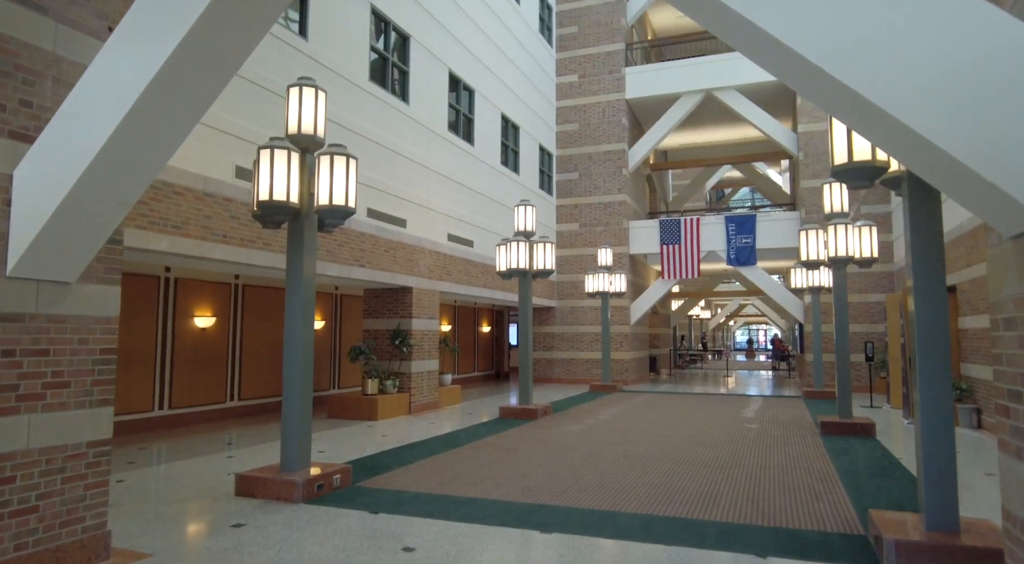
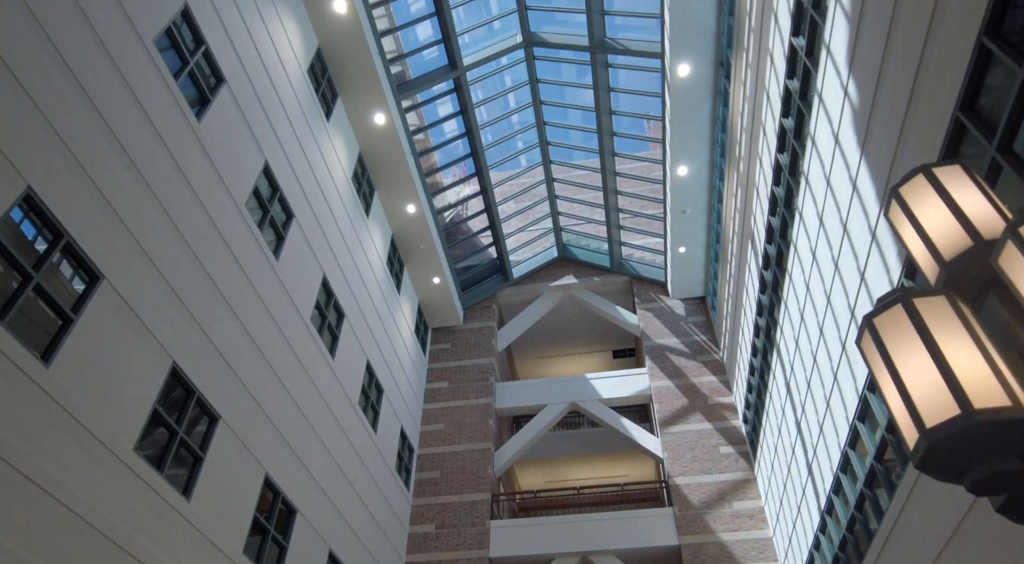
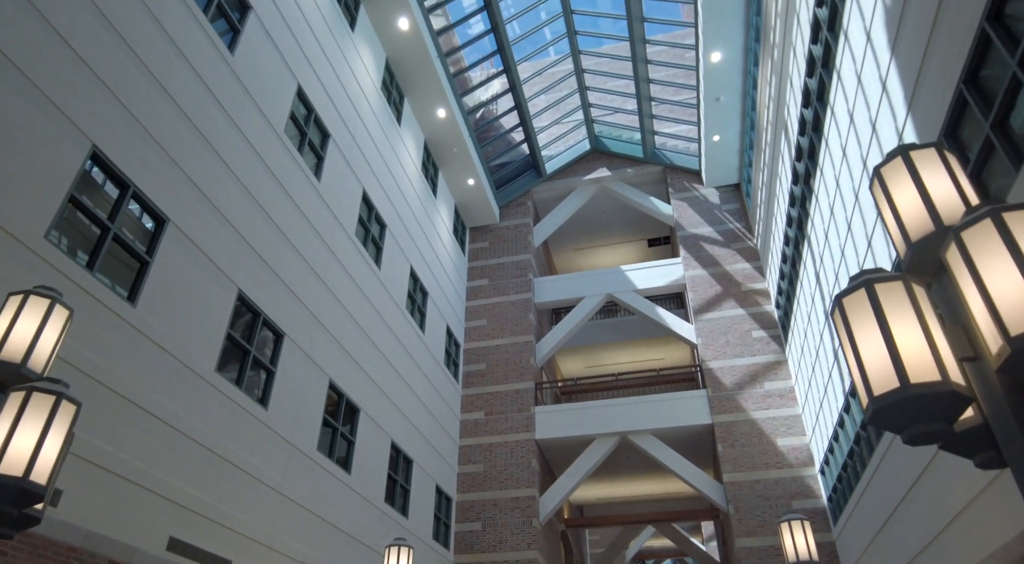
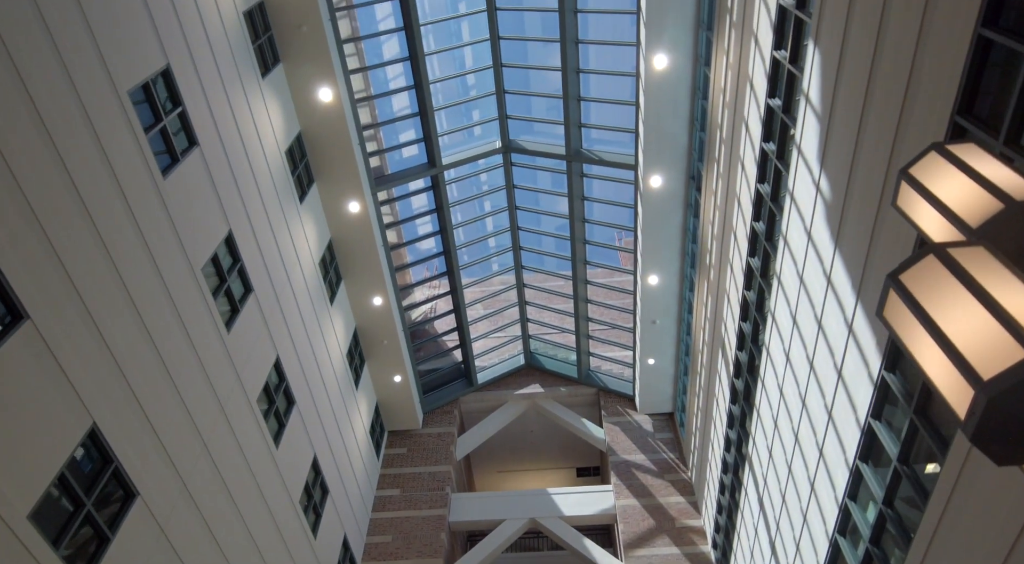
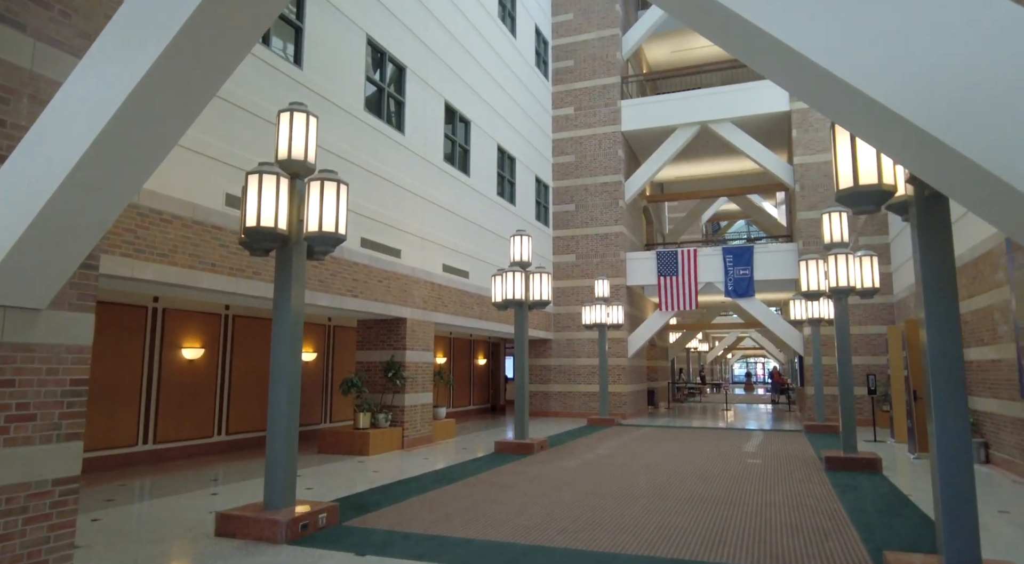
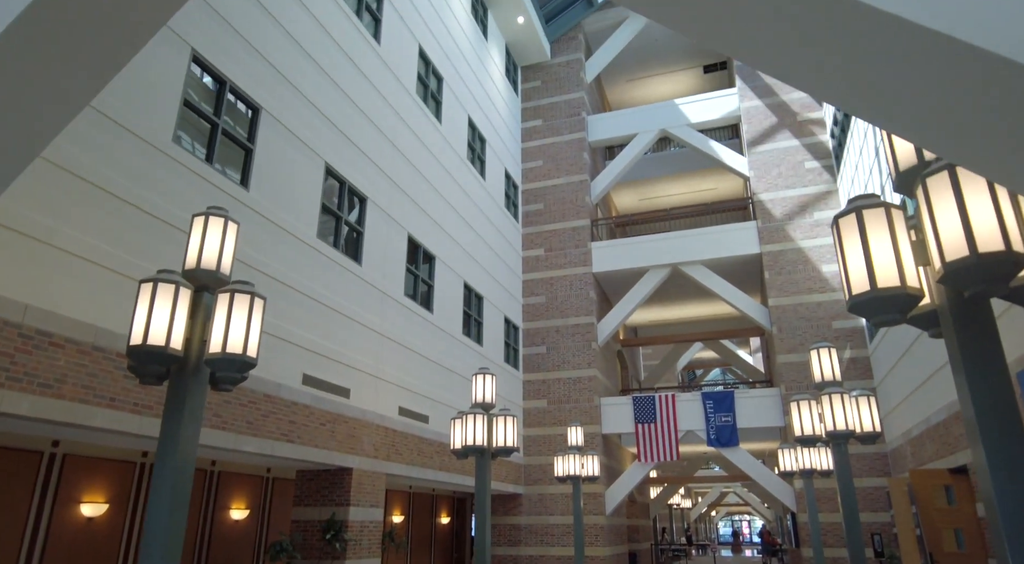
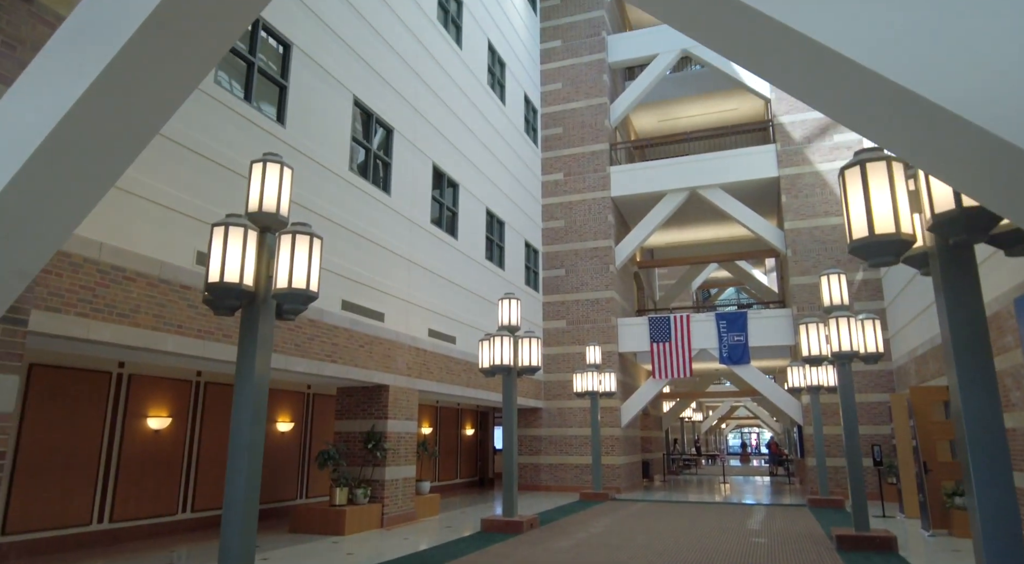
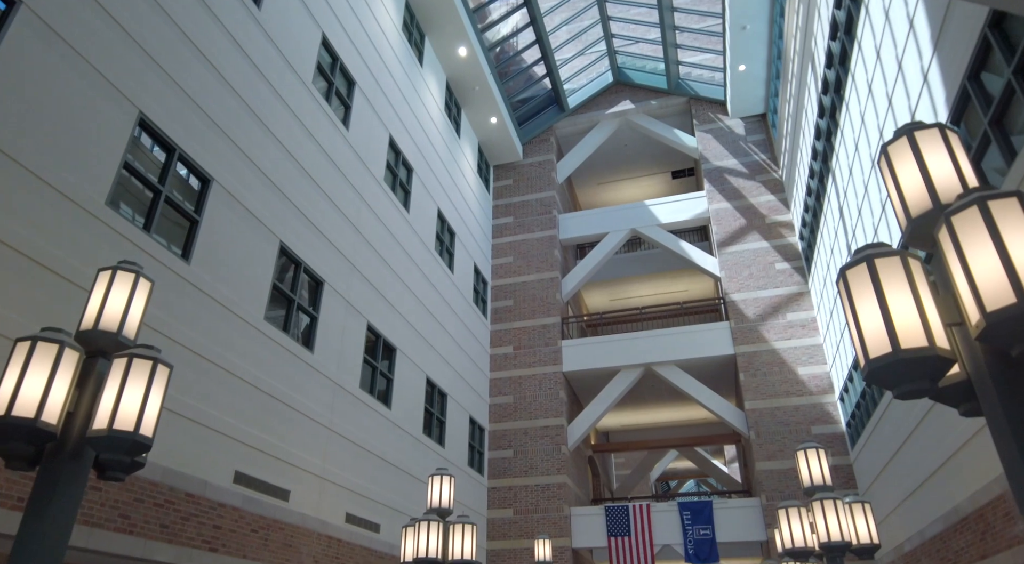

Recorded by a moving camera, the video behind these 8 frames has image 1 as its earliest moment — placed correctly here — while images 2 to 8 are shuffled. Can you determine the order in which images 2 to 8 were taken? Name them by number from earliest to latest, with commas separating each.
5, 7, 6, 8, 3, 2, 4
